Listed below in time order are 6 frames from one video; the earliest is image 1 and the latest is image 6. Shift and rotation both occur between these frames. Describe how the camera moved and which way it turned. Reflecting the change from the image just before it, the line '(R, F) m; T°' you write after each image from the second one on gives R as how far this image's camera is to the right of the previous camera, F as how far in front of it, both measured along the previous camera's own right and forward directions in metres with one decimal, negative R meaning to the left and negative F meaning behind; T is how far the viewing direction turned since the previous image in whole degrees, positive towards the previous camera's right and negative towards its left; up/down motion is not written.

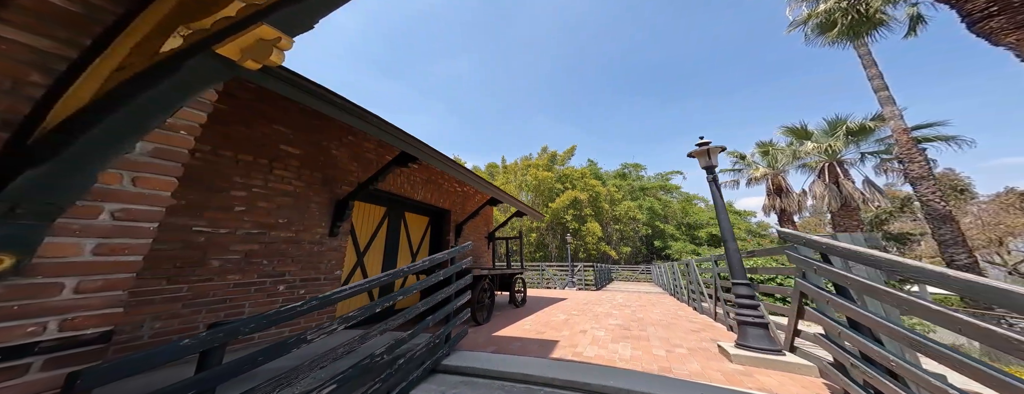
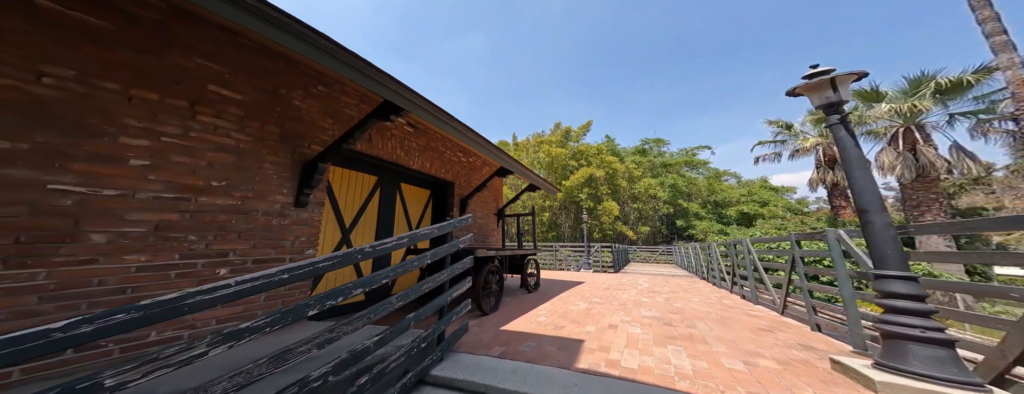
(0.0, +0.7) m; -3°
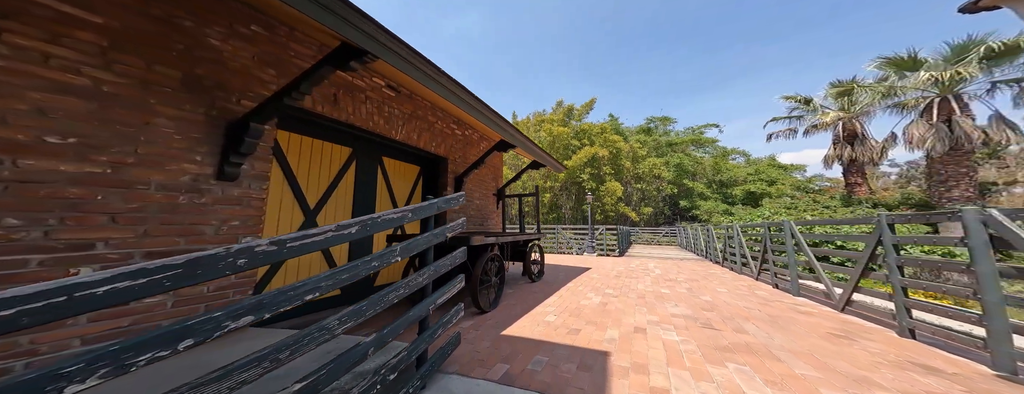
(0.0, +0.6) m; 0°
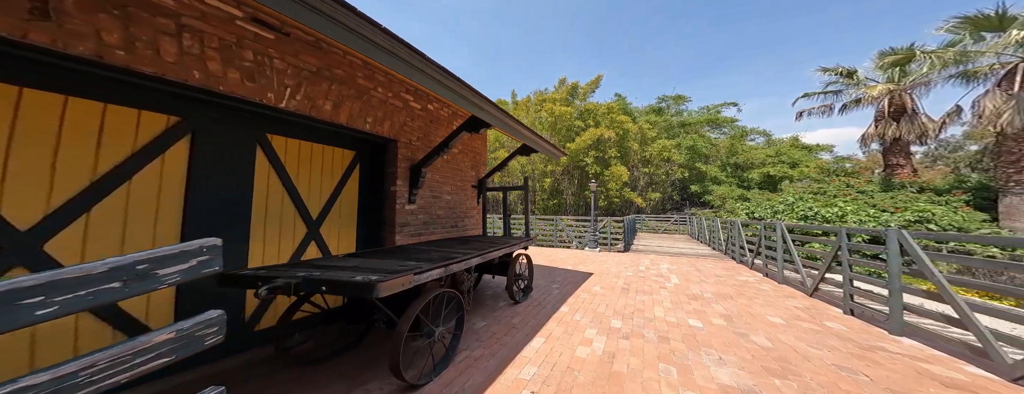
(+0.3, +1.1) m; -1°
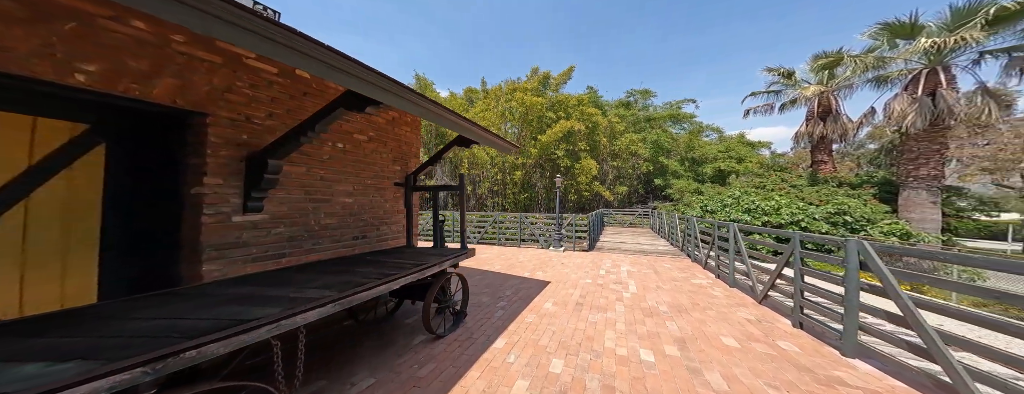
(+0.5, +0.7) m; +7°
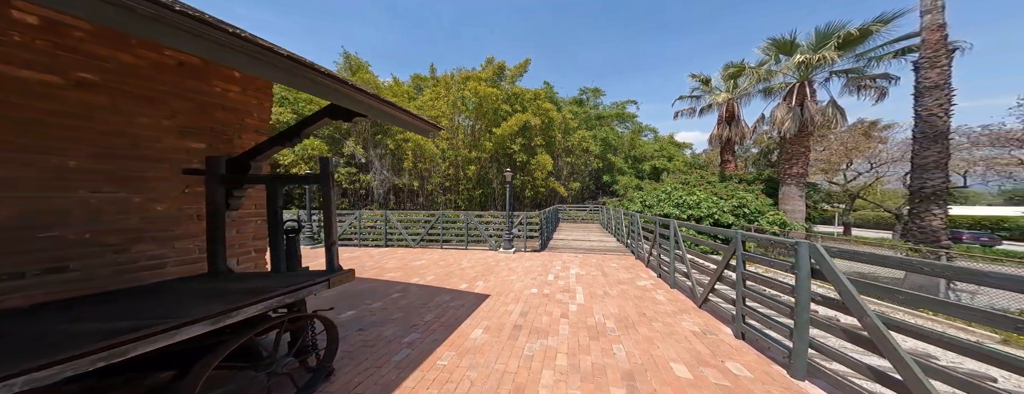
(+0.6, +1.1) m; +11°
